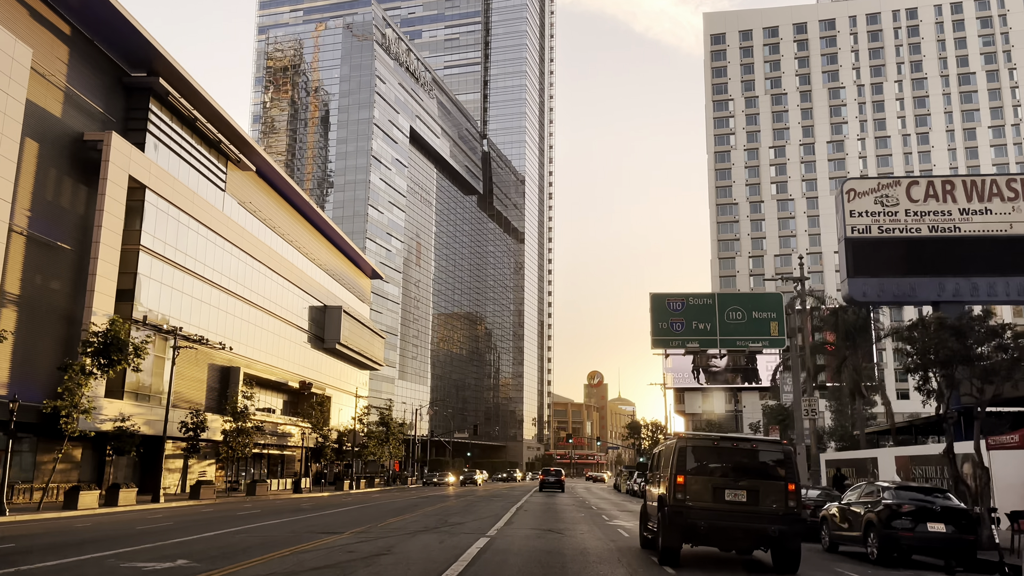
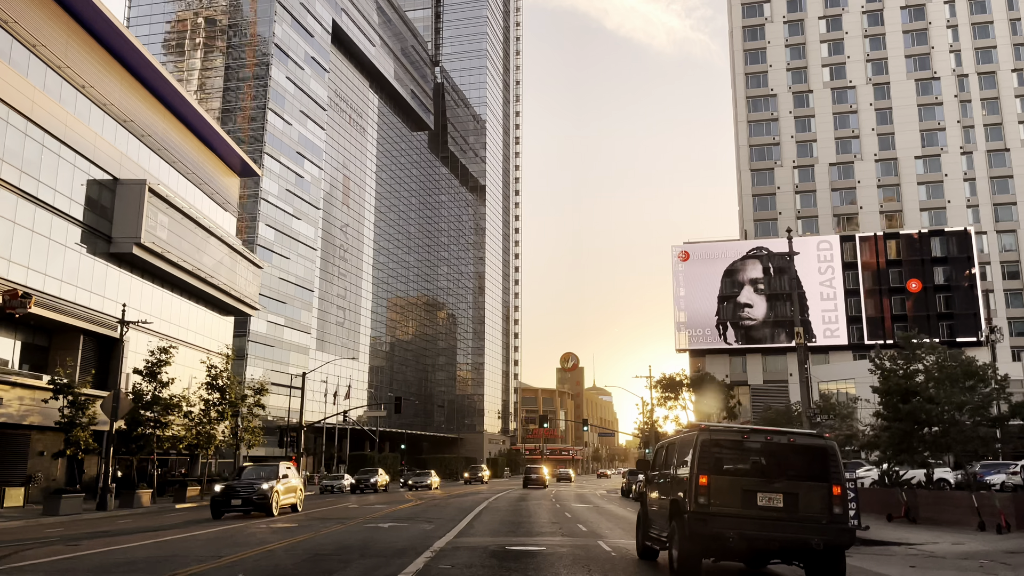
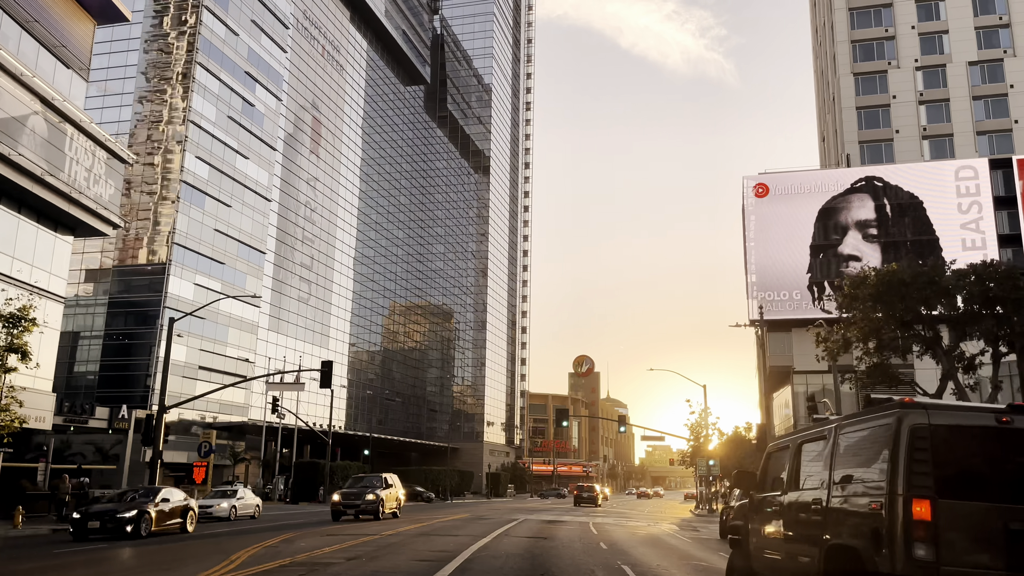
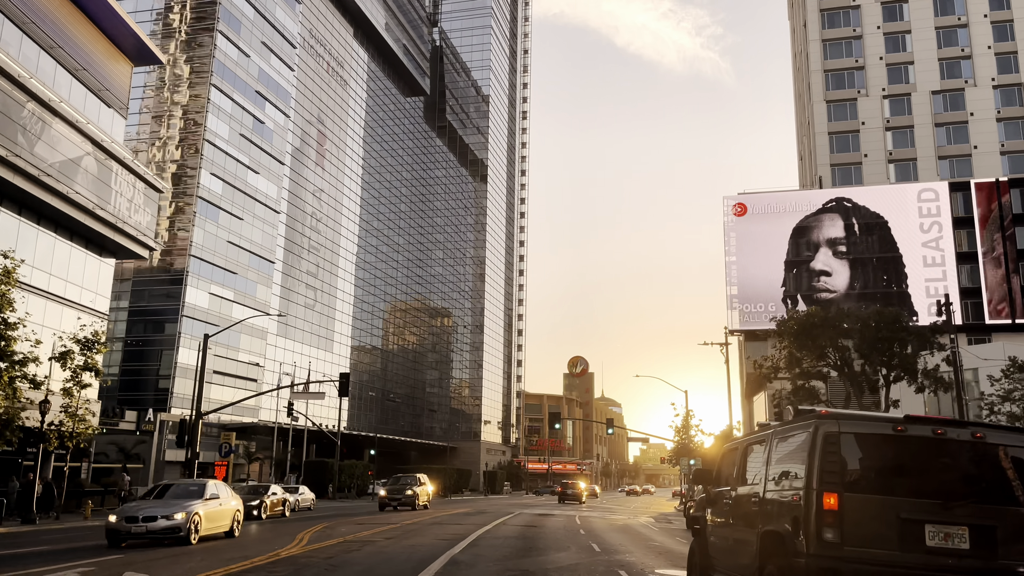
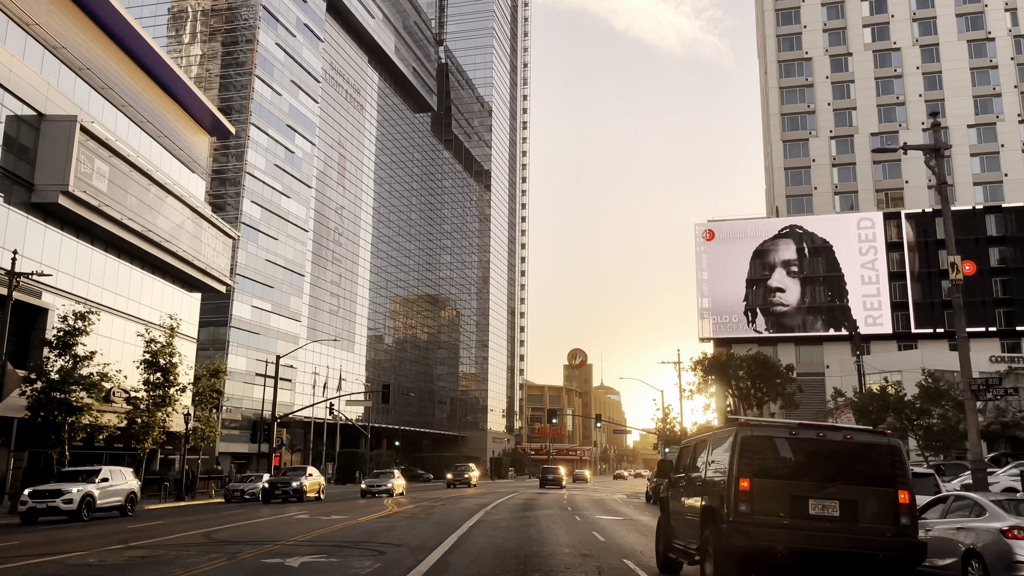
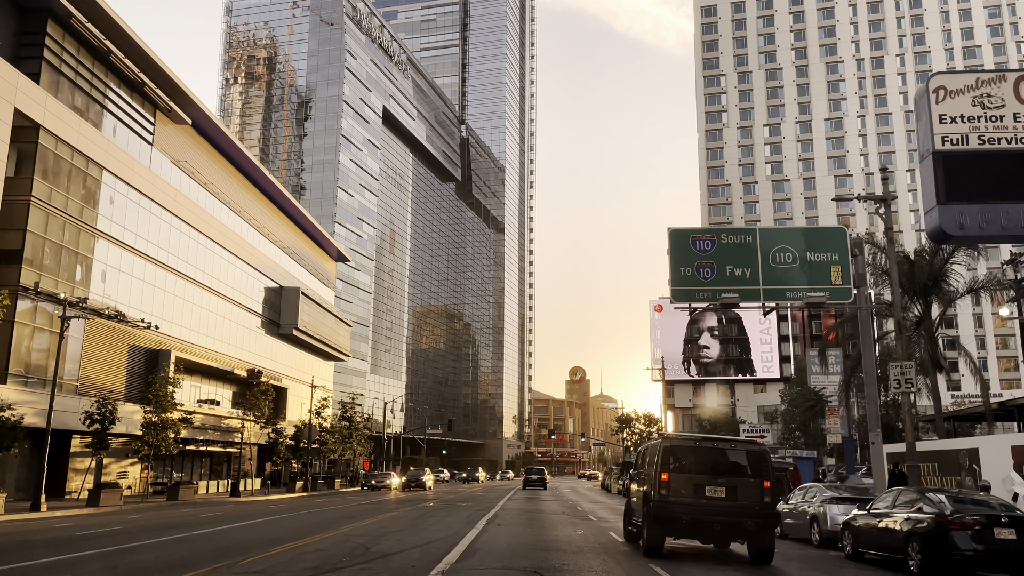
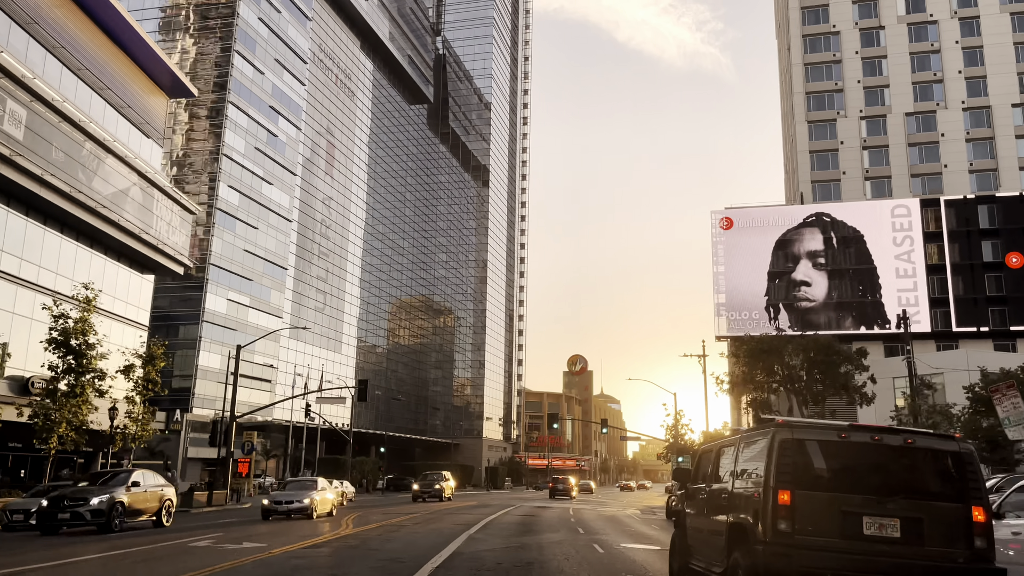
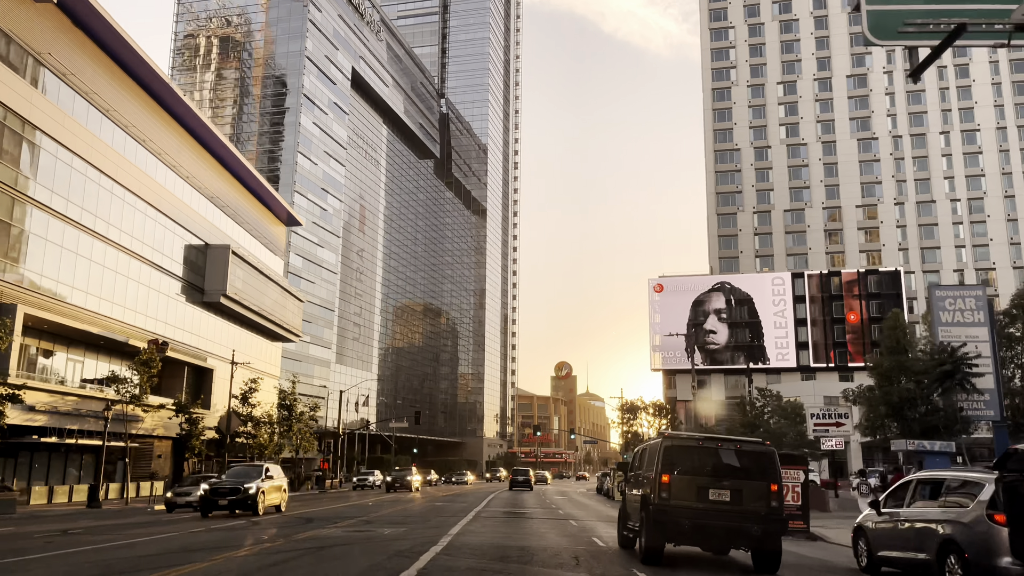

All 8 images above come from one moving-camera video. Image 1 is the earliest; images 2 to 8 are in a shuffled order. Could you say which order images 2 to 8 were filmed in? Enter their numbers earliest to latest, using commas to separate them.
6, 8, 2, 5, 7, 4, 3
